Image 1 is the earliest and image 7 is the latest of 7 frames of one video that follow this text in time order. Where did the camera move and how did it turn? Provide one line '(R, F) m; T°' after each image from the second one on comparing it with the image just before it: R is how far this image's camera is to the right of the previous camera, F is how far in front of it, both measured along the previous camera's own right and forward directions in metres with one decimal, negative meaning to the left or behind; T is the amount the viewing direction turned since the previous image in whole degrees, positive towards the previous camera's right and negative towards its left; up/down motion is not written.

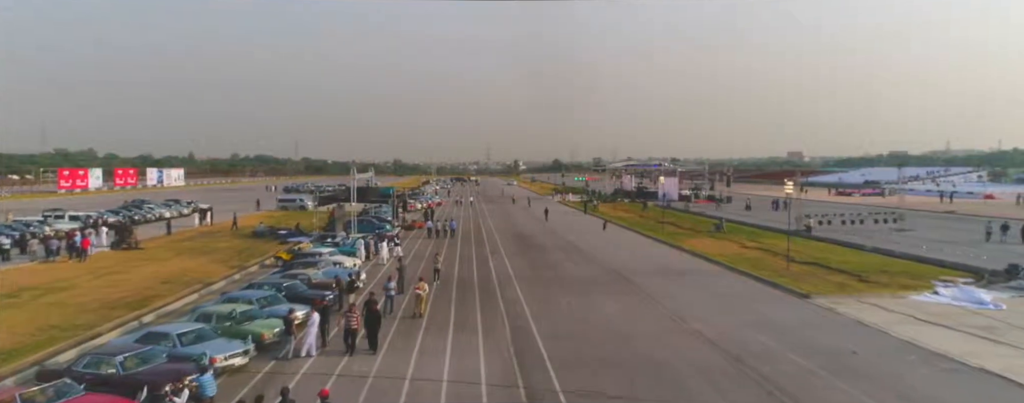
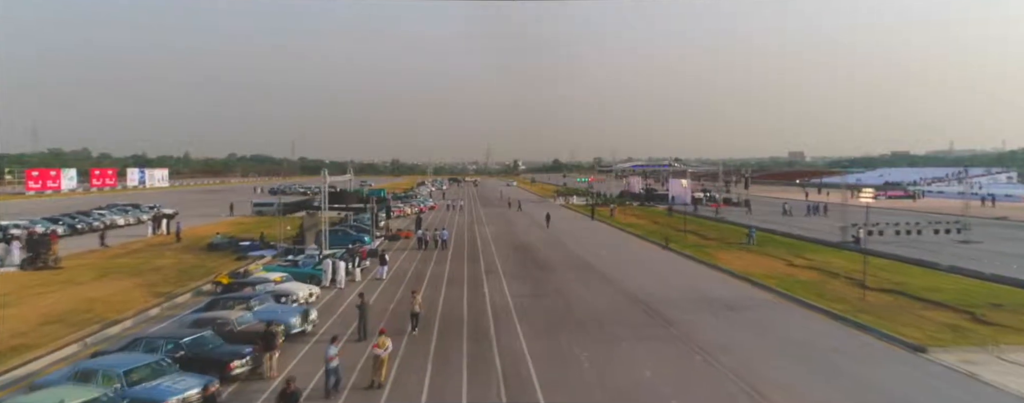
(0.0, +5.1) m; 0°
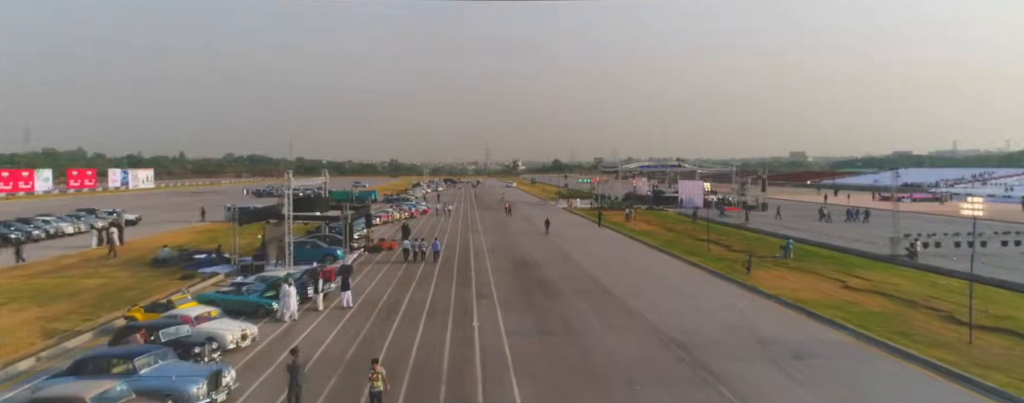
(+0.1, +4.4) m; 0°
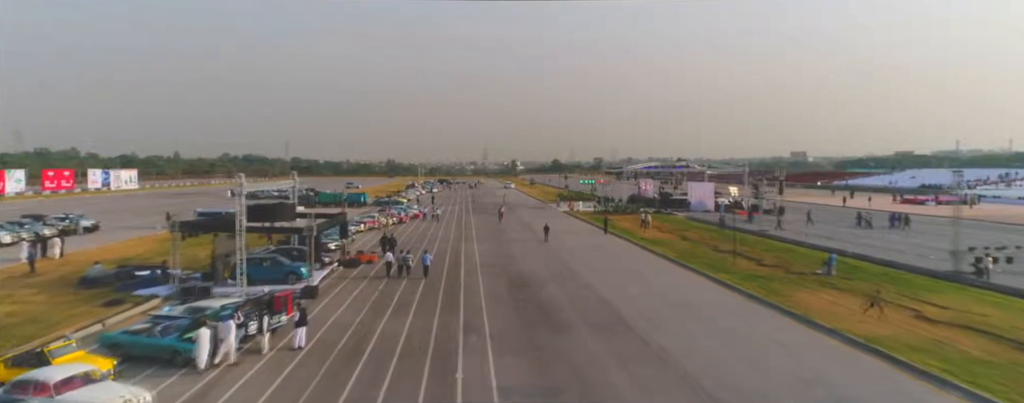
(+0.1, +4.0) m; 0°
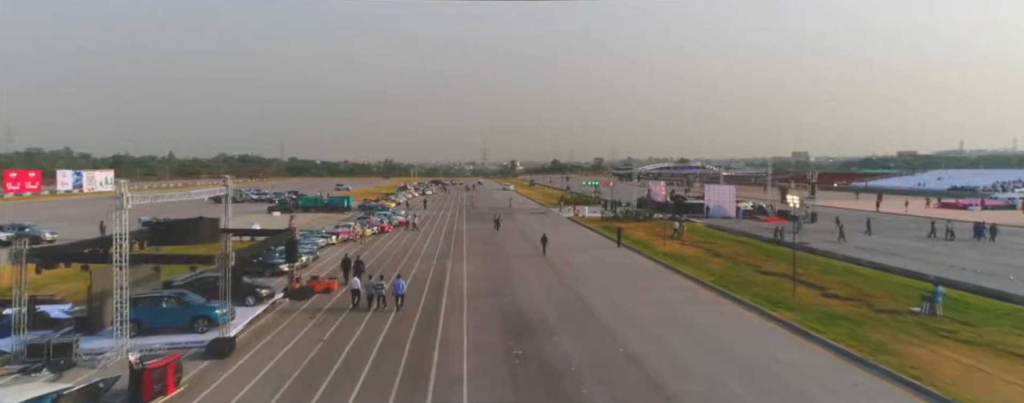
(+0.1, +5.9) m; 0°
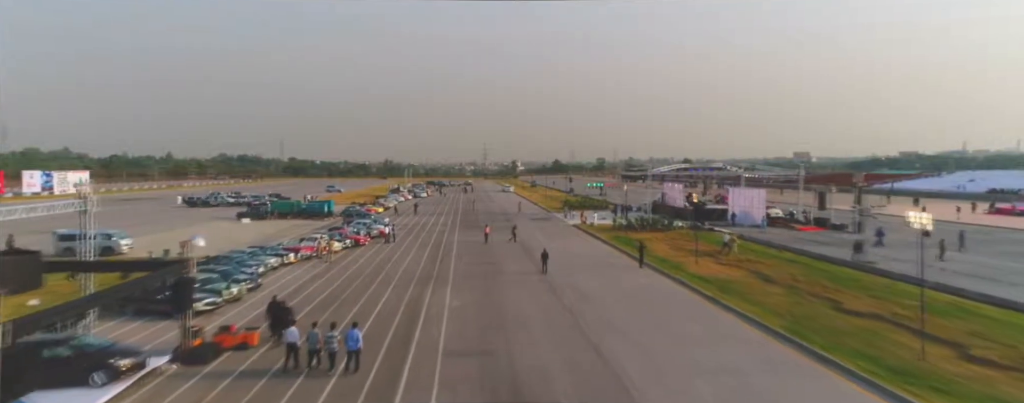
(+0.2, +6.3) m; 0°
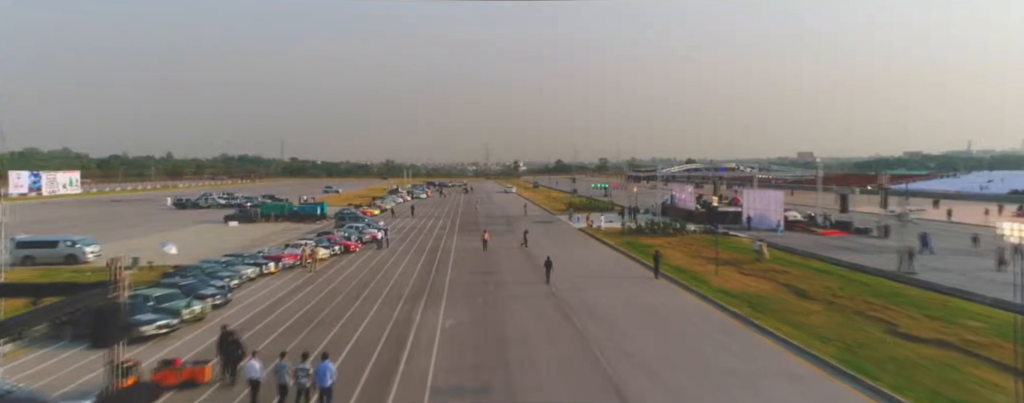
(0.0, +2.6) m; 0°
